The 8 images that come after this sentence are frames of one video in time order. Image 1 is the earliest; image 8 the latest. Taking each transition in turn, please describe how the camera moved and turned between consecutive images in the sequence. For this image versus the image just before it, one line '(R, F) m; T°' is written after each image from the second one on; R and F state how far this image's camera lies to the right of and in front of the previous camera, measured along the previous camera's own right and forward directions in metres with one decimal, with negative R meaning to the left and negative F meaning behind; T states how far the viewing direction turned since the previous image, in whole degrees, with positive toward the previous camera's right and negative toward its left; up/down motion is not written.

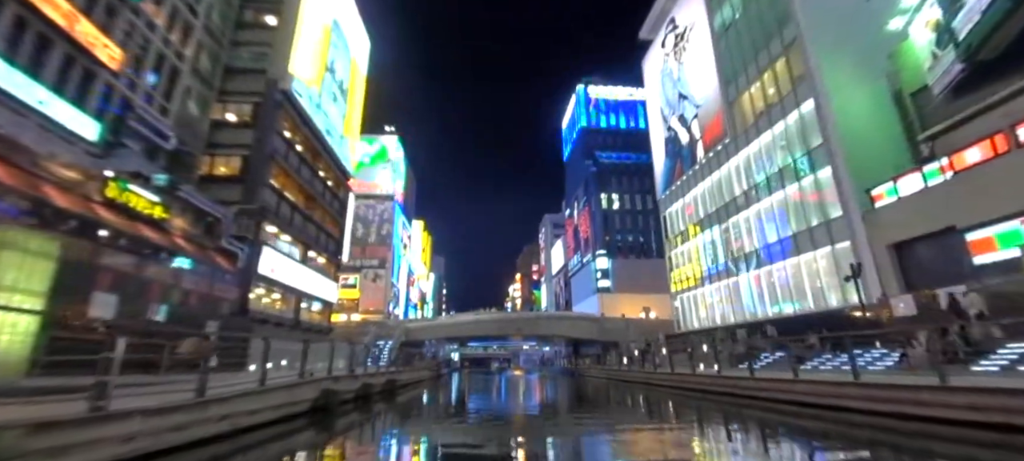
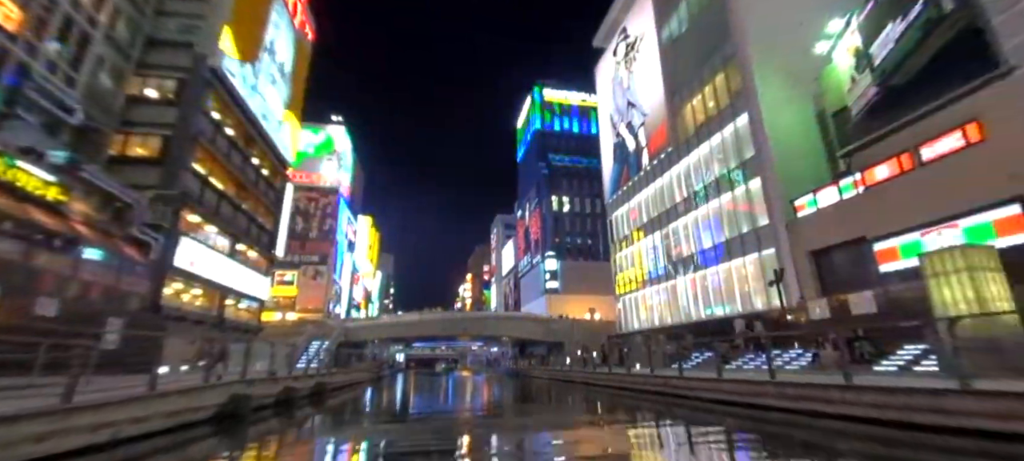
(+0.6, +0.4) m; +6°
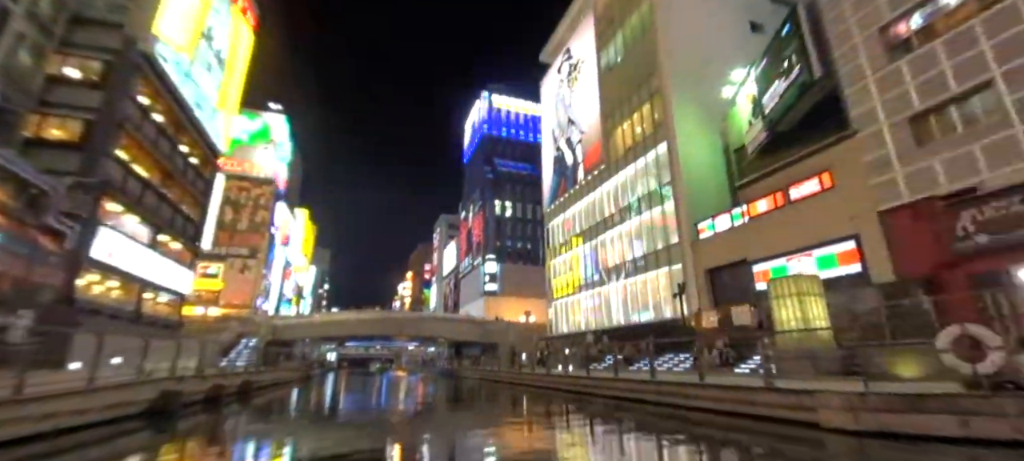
(+0.6, -2.1) m; +7°
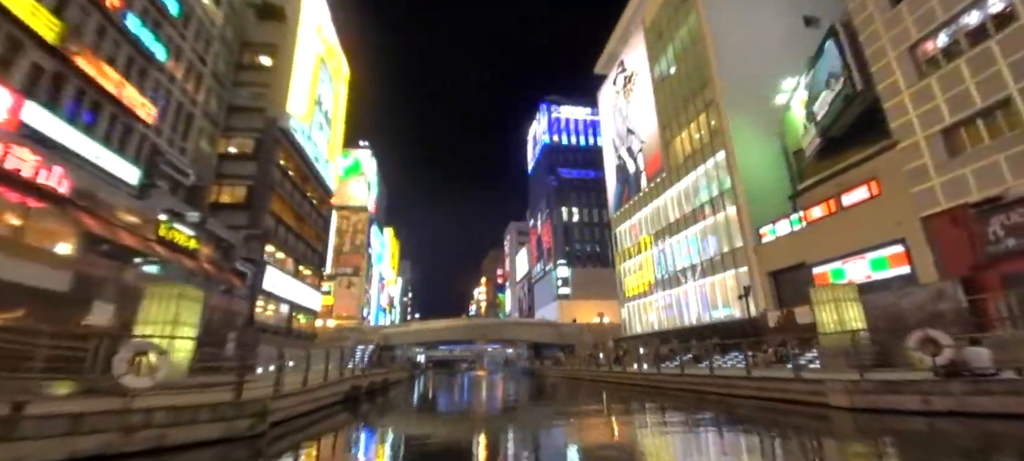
(-0.3, -5.0) m; -9°
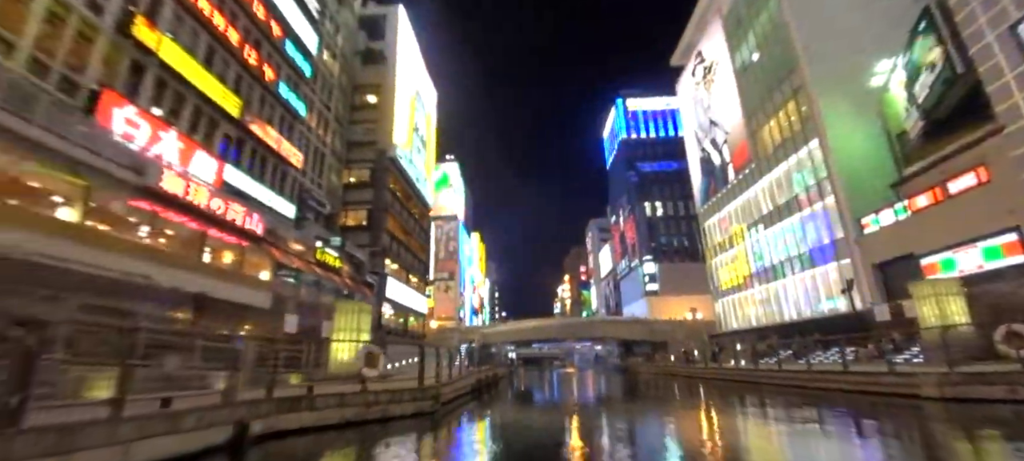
(-0.7, -3.3) m; -10°
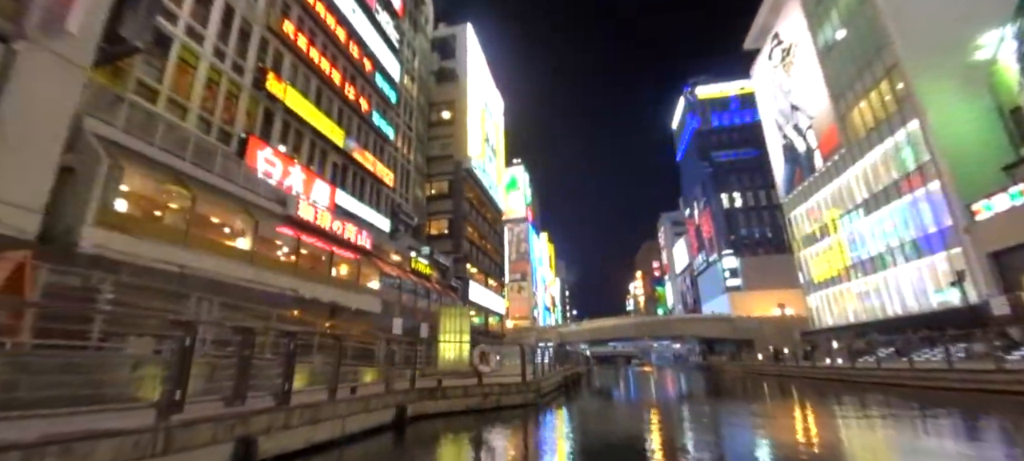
(-0.7, -2.1) m; -9°
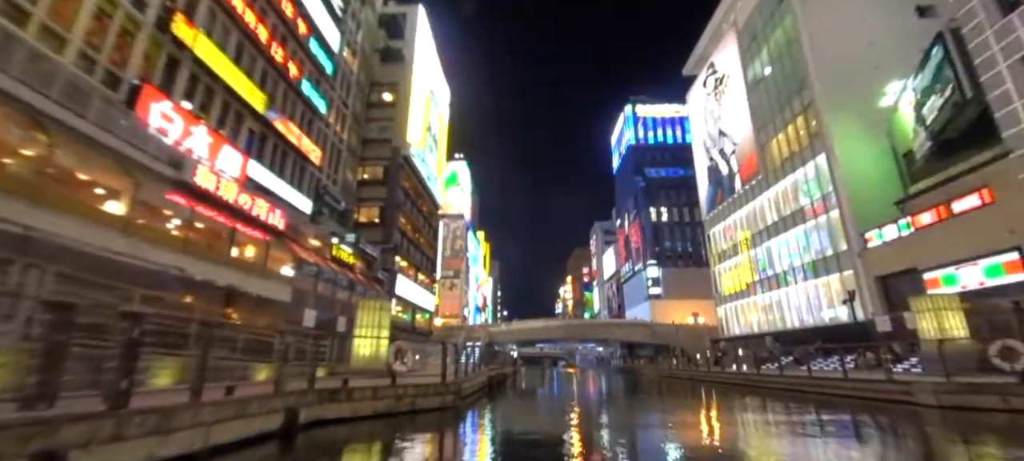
(+0.2, +1.2) m; +8°
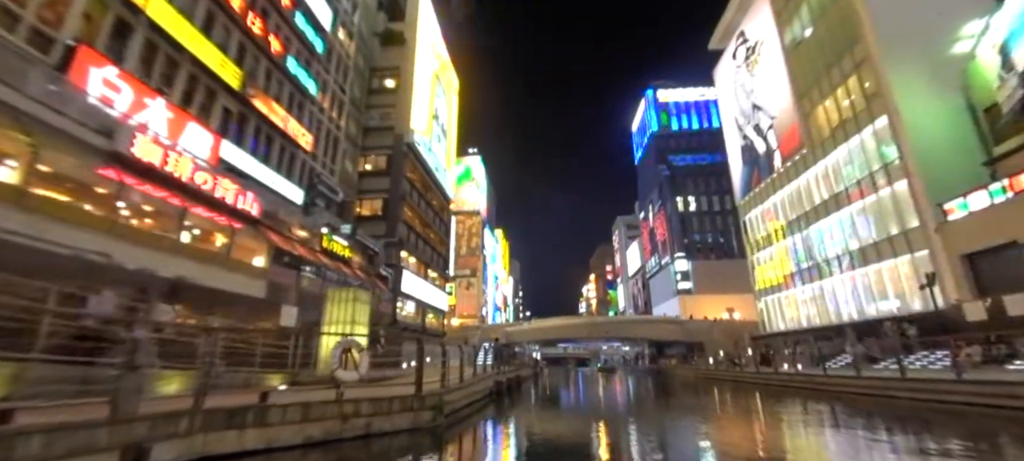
(+0.7, +4.2) m; -3°
